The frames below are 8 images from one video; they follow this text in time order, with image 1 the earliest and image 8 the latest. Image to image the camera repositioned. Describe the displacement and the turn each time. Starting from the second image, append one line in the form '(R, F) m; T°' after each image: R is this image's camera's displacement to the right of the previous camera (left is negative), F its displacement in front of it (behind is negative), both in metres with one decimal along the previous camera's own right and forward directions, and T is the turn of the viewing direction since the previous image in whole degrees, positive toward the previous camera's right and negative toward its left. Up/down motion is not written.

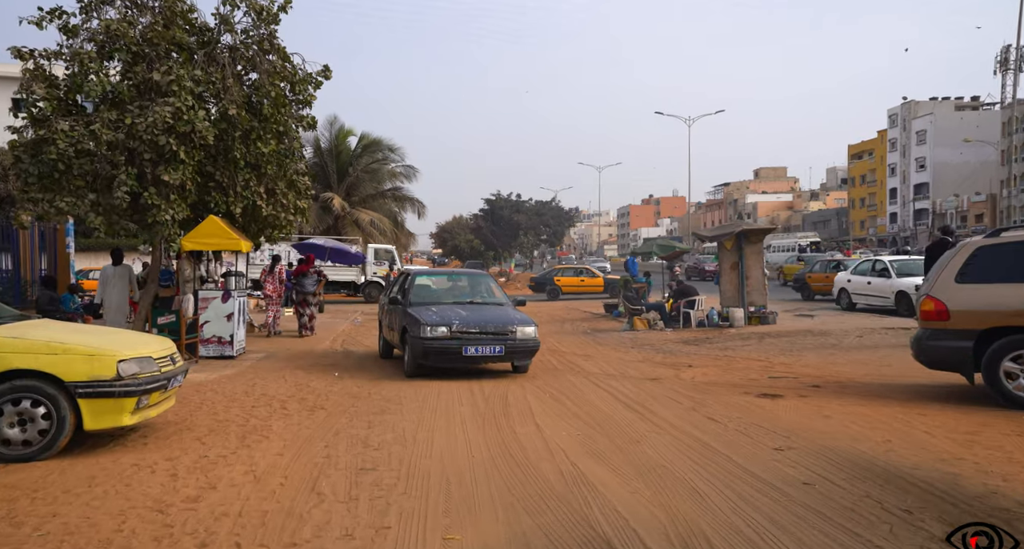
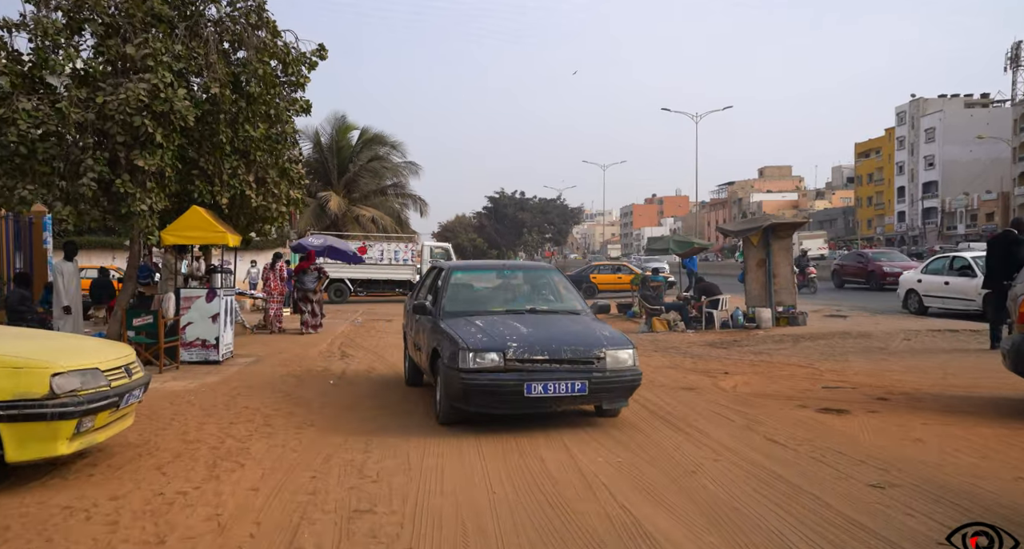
(-0.2, +1.1) m; 0°
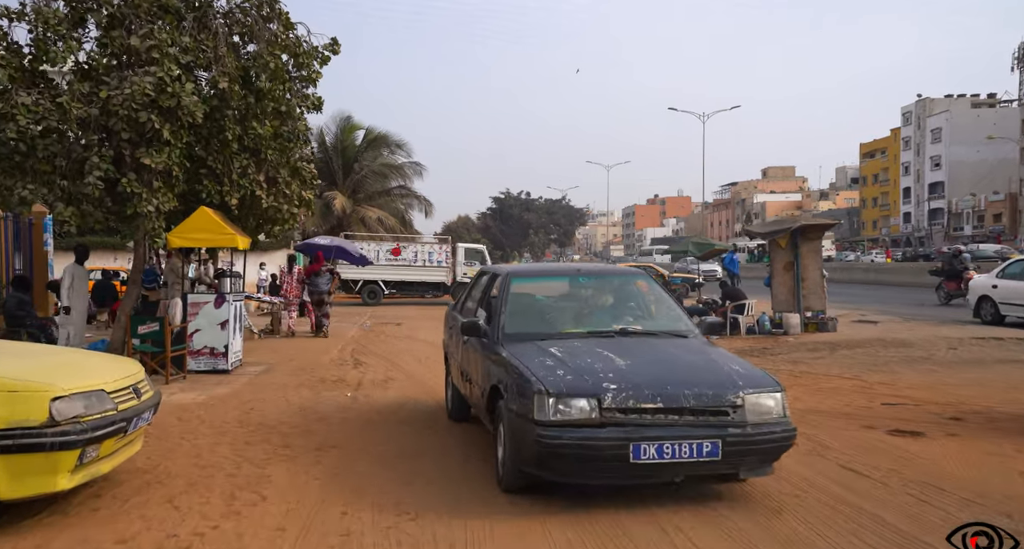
(-0.3, +0.5) m; 0°
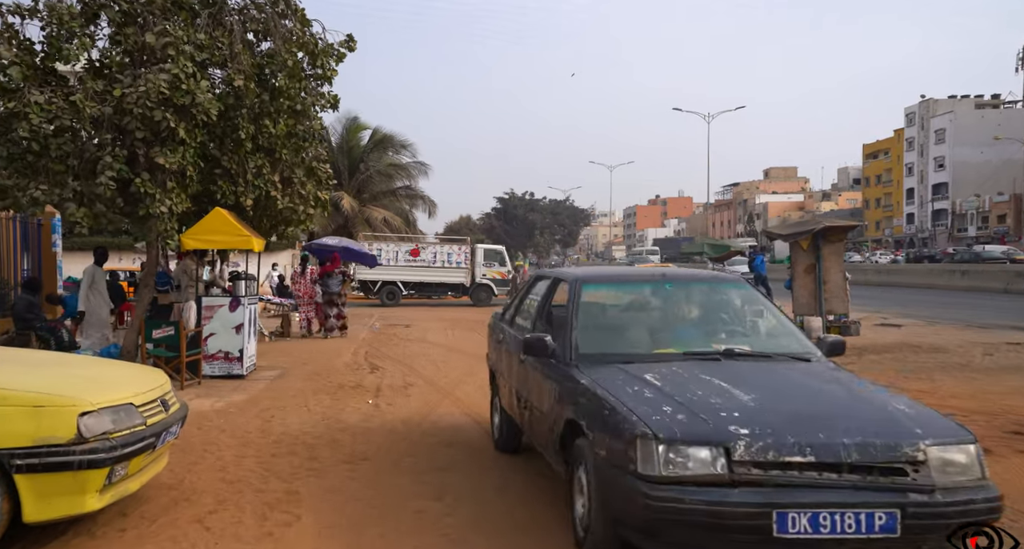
(-0.3, +0.3) m; 0°
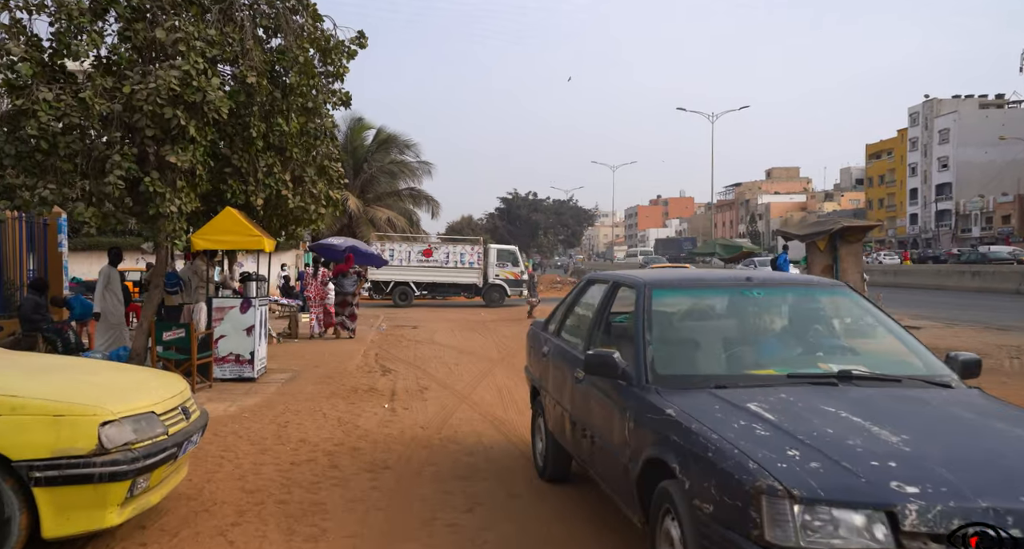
(-0.2, +0.2) m; 0°
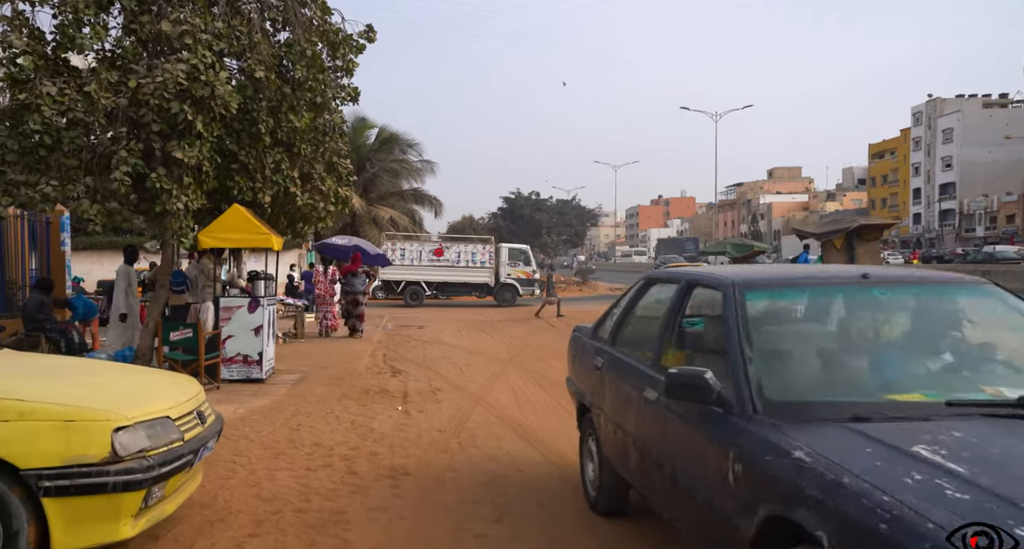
(-0.2, +0.2) m; 0°
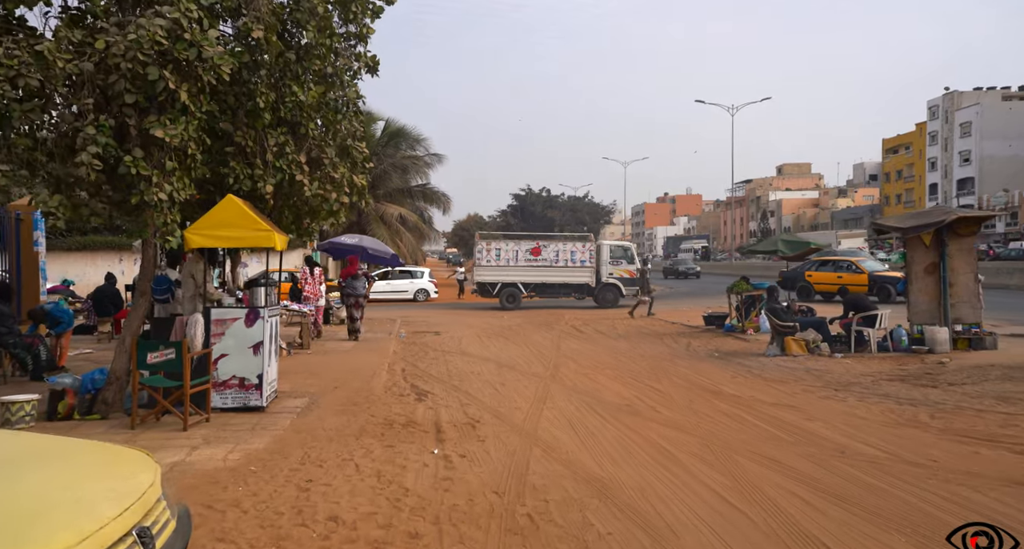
(-0.5, +1.7) m; 0°
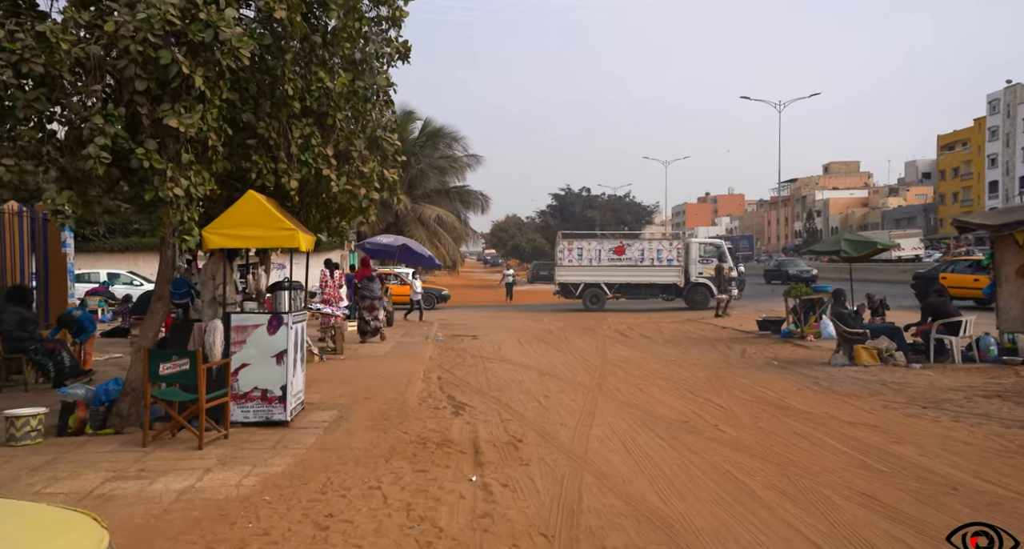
(-0.1, +0.8) m; -3°
